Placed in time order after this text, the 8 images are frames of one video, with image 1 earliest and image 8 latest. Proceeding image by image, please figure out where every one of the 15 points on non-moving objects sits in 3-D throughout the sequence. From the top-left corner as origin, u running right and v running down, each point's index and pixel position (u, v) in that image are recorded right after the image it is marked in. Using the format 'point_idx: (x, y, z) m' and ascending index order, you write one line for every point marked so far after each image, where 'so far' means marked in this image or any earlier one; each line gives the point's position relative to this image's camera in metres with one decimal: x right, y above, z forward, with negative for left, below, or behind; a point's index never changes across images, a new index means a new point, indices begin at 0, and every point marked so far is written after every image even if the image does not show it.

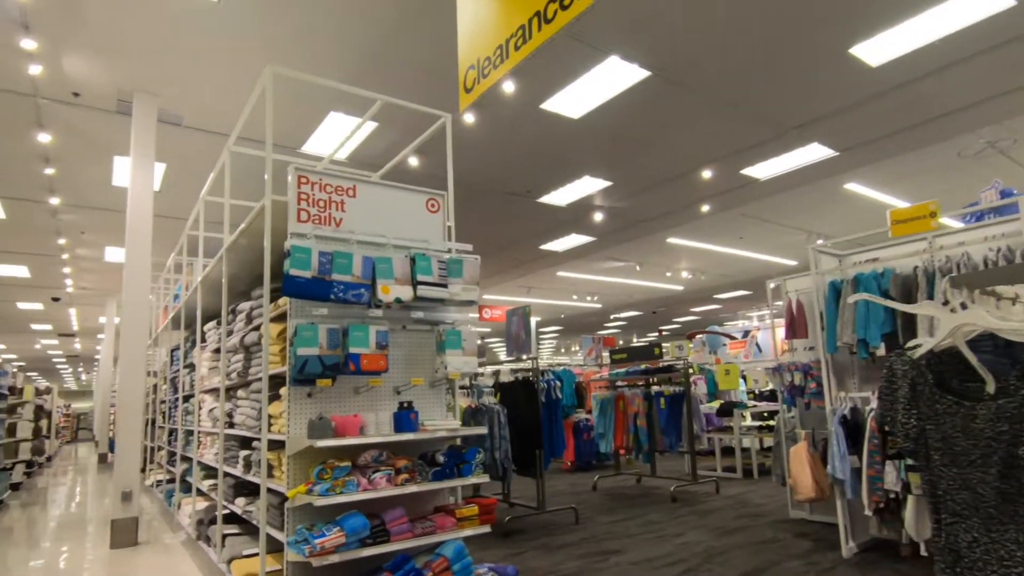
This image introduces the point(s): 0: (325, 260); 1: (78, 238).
0: (-1.0, +0.1, +3.0) m
1: (-7.7, +0.9, +10.4) m
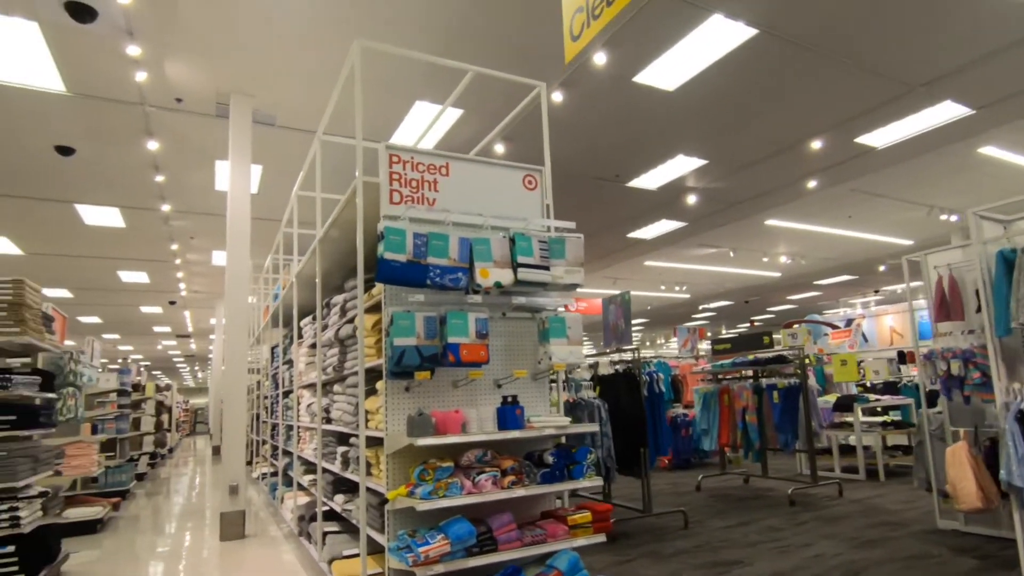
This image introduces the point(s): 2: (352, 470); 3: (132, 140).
0: (-0.4, +0.2, +2.7) m
1: (-6.1, +0.8, +11.0) m
2: (-1.0, -1.2, +3.8) m
3: (-4.4, +1.7, +6.8) m
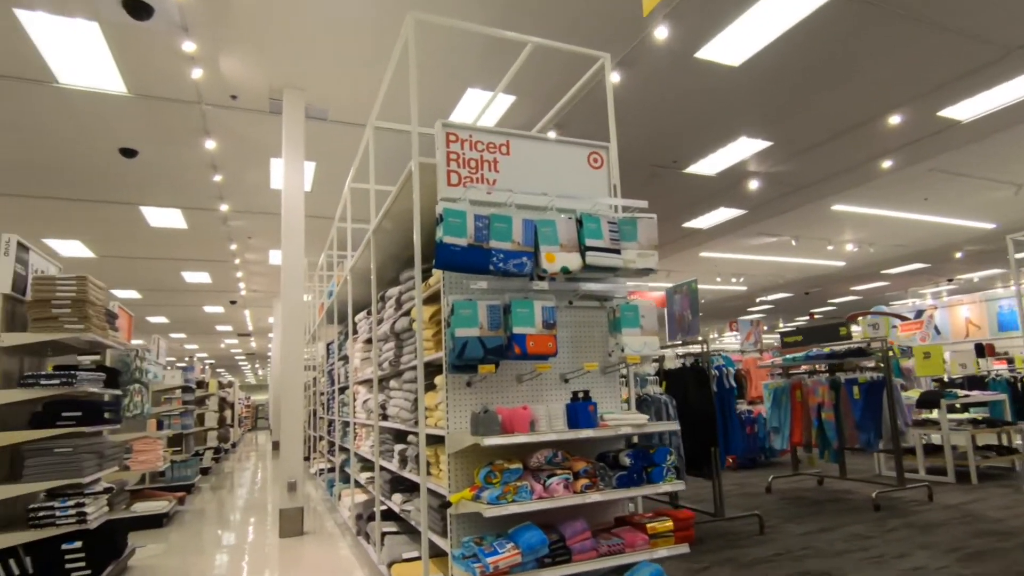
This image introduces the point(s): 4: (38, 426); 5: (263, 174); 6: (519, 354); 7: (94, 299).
0: (-0.1, +0.3, +2.5) m
1: (-5.1, +0.9, +11.2) m
2: (-0.6, -1.1, +3.6) m
3: (-3.8, +1.8, +6.9) m
4: (-3.0, -0.9, +3.7) m
5: (-3.4, +1.6, +7.9) m
6: (0.0, -0.3, +2.5) m
7: (-2.9, -0.1, +4.0) m
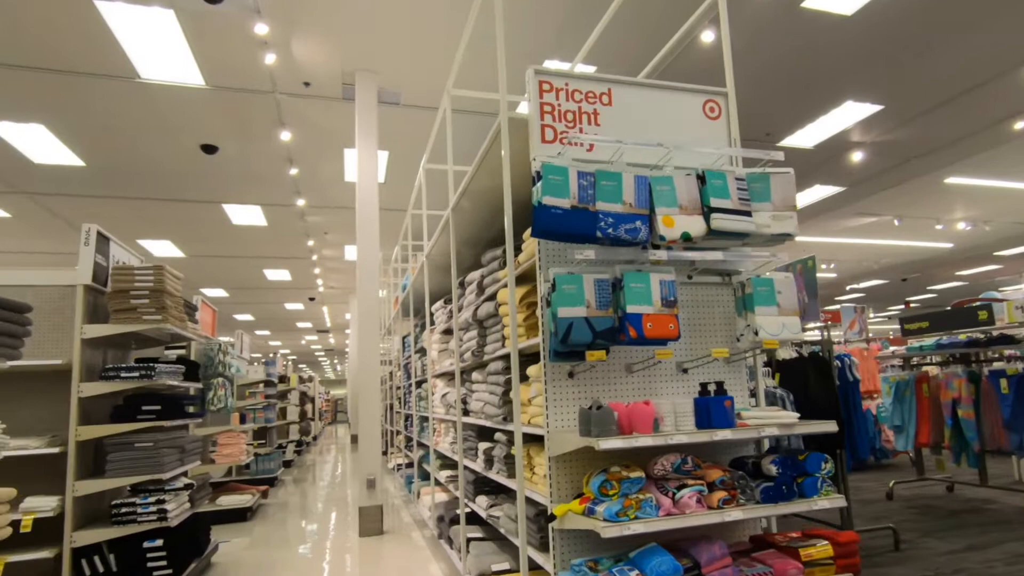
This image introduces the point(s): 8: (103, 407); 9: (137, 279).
0: (+0.3, +0.4, +2.1) m
1: (-3.7, +1.0, +11.3) m
2: (-0.1, -1.0, +3.3) m
3: (-2.9, +1.8, +6.8) m
4: (-2.5, -0.8, +3.6) m
5: (-2.4, +1.7, +7.9) m
6: (+0.4, -0.2, +2.1) m
7: (-2.3, 0.0, +3.9) m
8: (-2.7, -0.8, +3.8) m
9: (-2.4, +0.1, +3.7) m
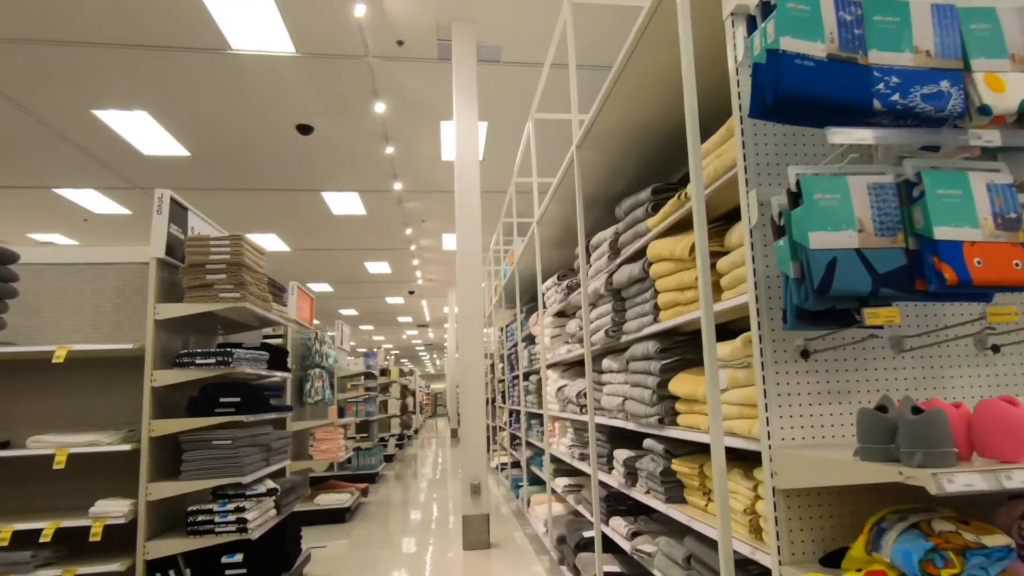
0: (+0.7, +0.6, +1.2) m
1: (-1.7, +1.2, +11.0) m
2: (+0.6, -0.8, +2.4) m
3: (-1.7, +2.0, +6.4) m
4: (-1.7, -0.7, +3.1) m
5: (-1.0, +1.8, +7.3) m
6: (+0.9, 0.0, +1.1) m
7: (-1.5, +0.1, +3.4) m
8: (-1.9, -0.6, +3.3) m
9: (-1.7, +0.2, +3.2) m
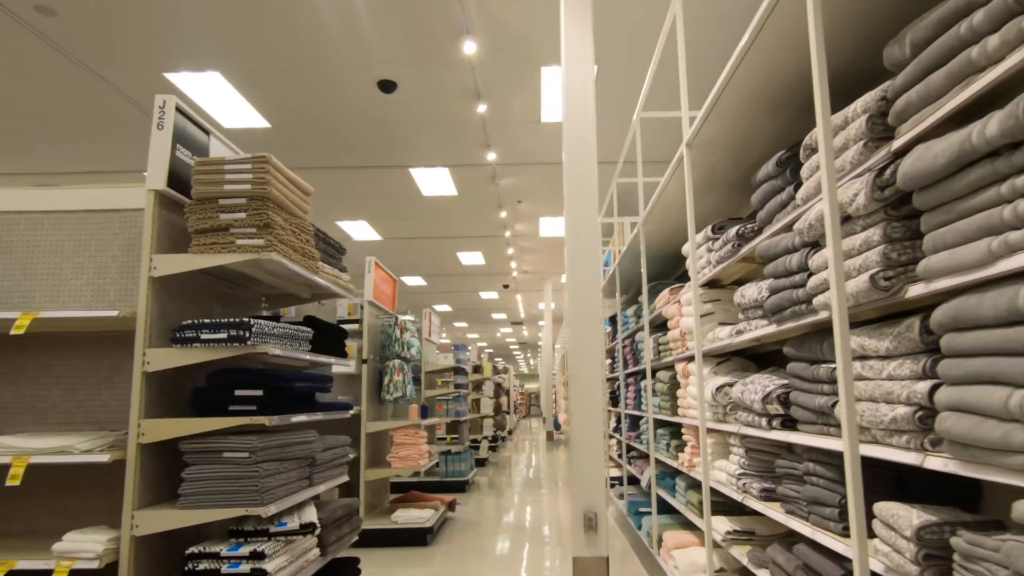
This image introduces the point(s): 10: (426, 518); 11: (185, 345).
0: (+0.9, +0.8, -0.1) m
1: (0.0, +1.4, +9.9) m
2: (+1.0, -0.6, +1.1) m
3: (-0.6, +2.2, +5.4) m
4: (-1.2, -0.5, +2.2) m
5: (+0.2, +2.1, +6.2) m
6: (+1.1, +0.2, -0.2) m
7: (-1.0, +0.4, +2.4) m
8: (-1.3, -0.4, +2.4) m
9: (-1.1, +0.4, +2.3) m
10: (-0.7, -2.0, +5.1) m
11: (-1.2, -0.2, +2.2) m
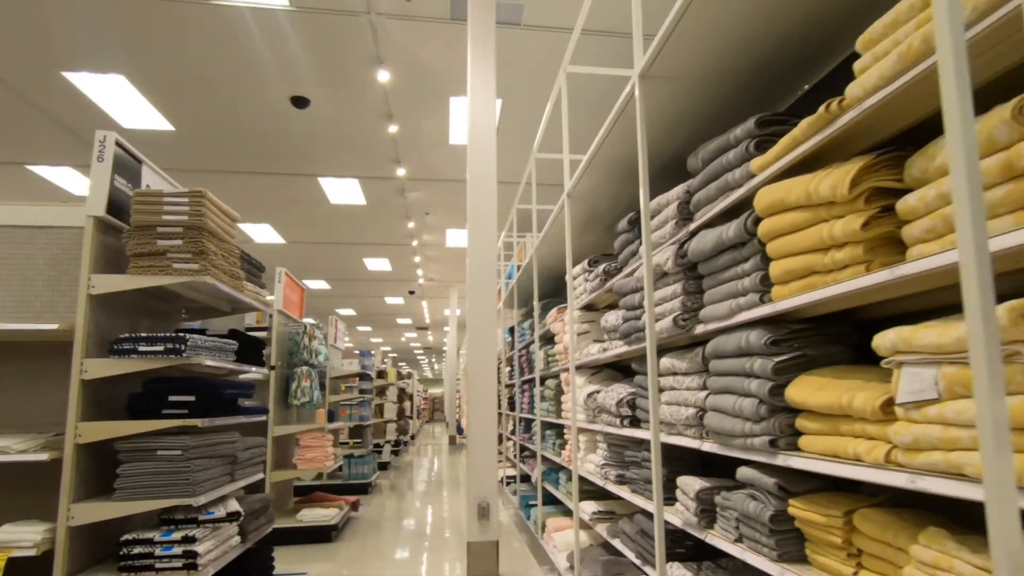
0: (+0.8, +0.7, +0.5) m
1: (-1.6, +1.2, +10.3) m
2: (+0.7, -0.8, +1.8) m
3: (-1.5, +2.1, +5.7) m
4: (-1.6, -0.5, +2.5) m
5: (-0.8, +1.9, +6.7) m
6: (+1.0, +0.1, +0.5) m
7: (-1.4, +0.3, +2.7) m
8: (-1.8, -0.5, +2.6) m
9: (-1.5, +0.3, +2.6) m
10: (-1.7, -2.1, +5.4) m
11: (-1.7, -0.3, +2.5) m
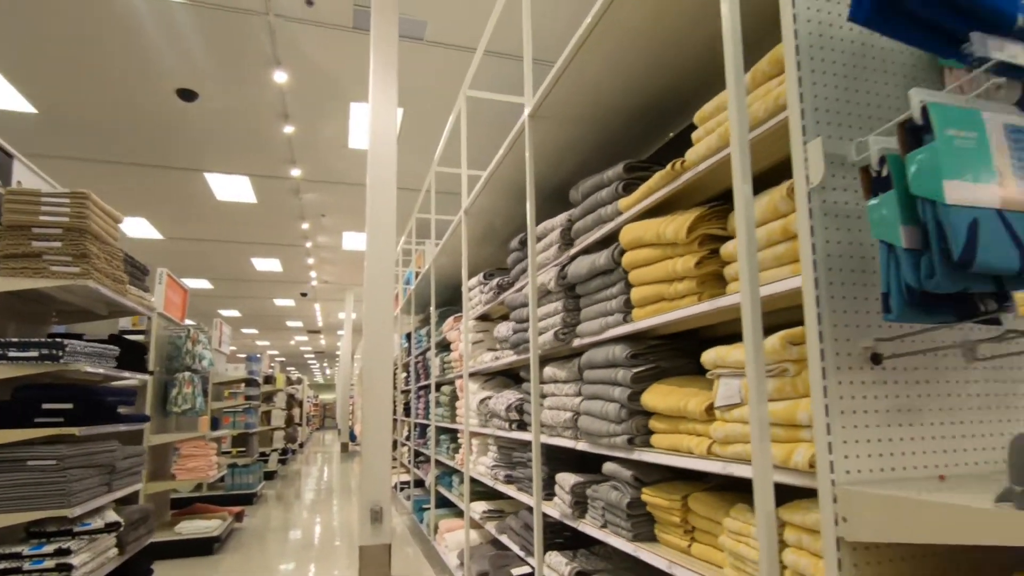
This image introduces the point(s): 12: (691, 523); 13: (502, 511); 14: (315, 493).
0: (+0.7, +0.6, +0.9) m
1: (-3.4, +1.1, +10.1) m
2: (+0.3, -0.8, +2.0) m
3: (-2.5, +2.1, +5.6) m
4: (-2.1, -0.6, +2.3) m
5: (-2.0, +1.9, +6.6) m
6: (+0.9, 0.0, +0.8) m
7: (-1.9, +0.2, +2.7) m
8: (-2.3, -0.5, +2.5) m
9: (-2.0, +0.3, +2.5) m
10: (-2.7, -2.1, +5.2) m
11: (-2.1, -0.3, +2.3) m
12: (+0.5, -0.7, +1.7) m
13: (-0.1, -1.4, +3.5) m
14: (-3.0, -3.2, +9.0) m
